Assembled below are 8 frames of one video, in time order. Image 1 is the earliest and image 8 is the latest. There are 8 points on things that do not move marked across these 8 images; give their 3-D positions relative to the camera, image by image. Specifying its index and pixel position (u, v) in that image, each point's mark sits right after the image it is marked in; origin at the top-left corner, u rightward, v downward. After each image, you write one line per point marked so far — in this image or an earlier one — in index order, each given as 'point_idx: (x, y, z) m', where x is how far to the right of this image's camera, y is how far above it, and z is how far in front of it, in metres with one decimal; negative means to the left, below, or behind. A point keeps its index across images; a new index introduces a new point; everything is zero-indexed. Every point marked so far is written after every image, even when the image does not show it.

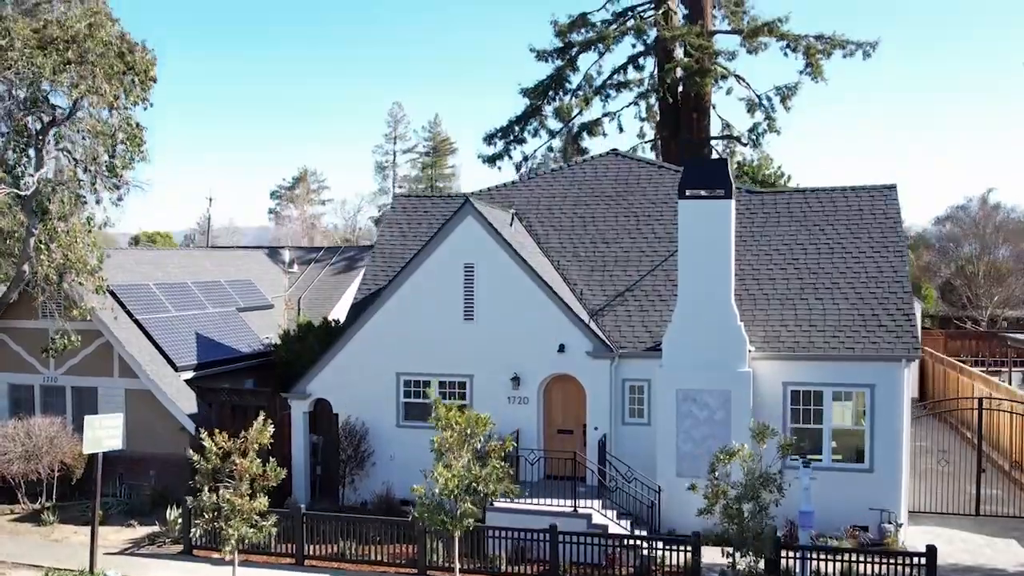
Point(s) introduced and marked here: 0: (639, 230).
0: (+1.1, +0.5, +6.8) m
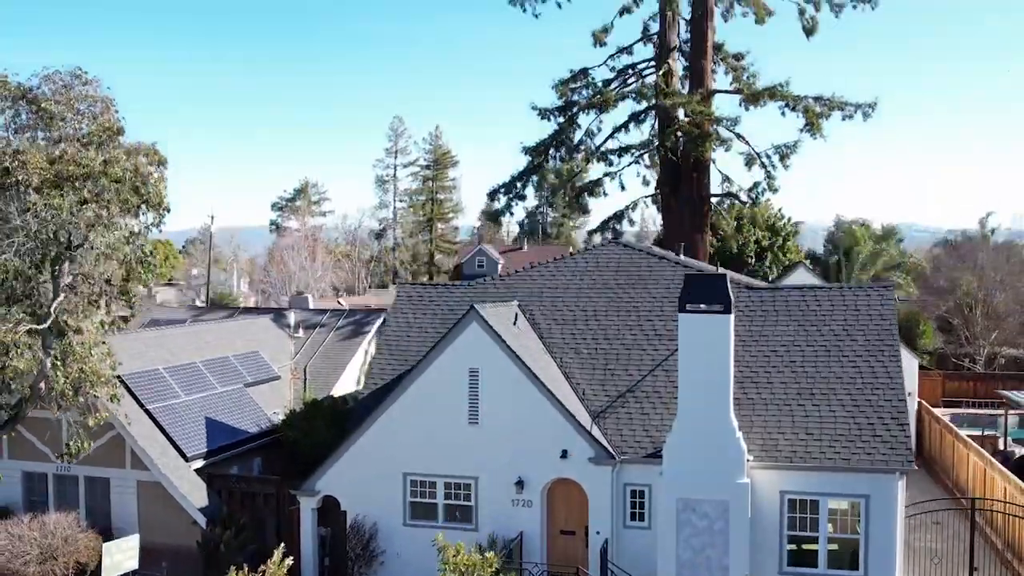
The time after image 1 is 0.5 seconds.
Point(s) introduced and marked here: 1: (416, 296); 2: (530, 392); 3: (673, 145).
0: (+1.2, -0.3, +7.0) m
1: (-0.9, -0.1, +7.7) m
2: (+0.1, -0.8, +6.3) m
3: (+2.2, +2.0, +10.8) m
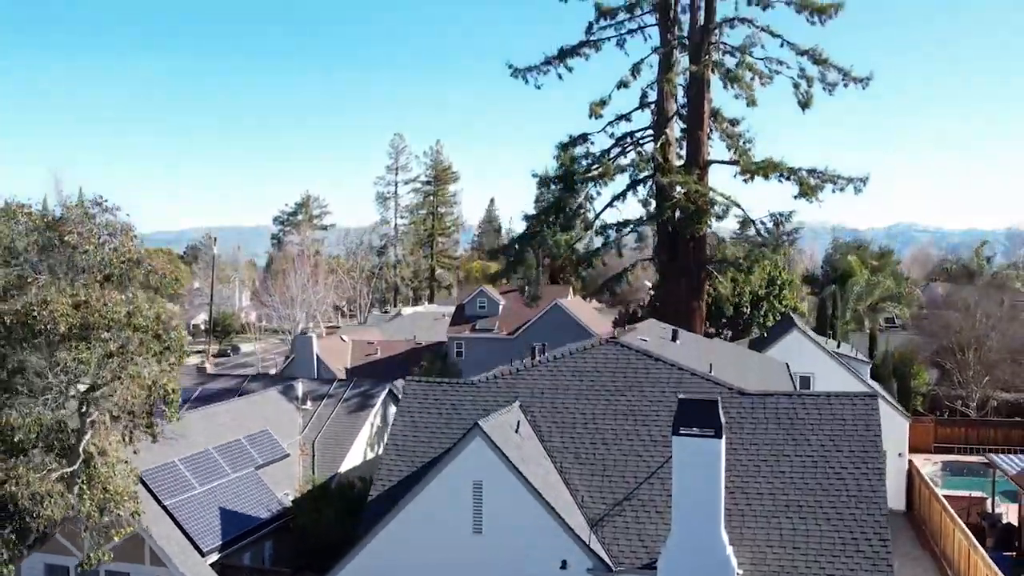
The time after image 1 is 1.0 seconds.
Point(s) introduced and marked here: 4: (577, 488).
0: (+1.2, -1.3, +7.3) m
1: (-0.9, -1.1, +8.0) m
2: (+0.2, -1.8, +6.6) m
3: (+2.3, +1.0, +11.1) m
4: (+0.6, -1.8, +7.0) m
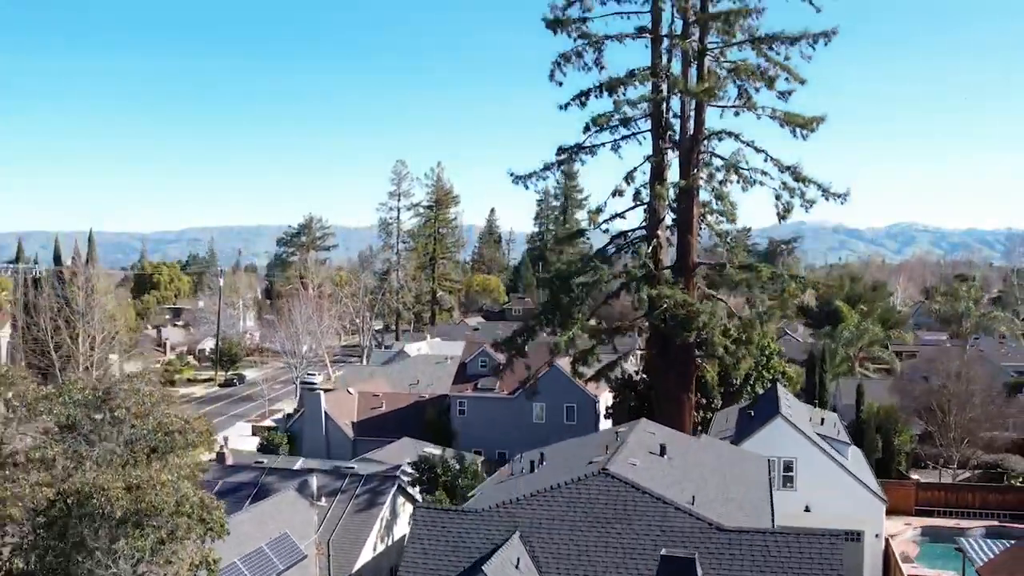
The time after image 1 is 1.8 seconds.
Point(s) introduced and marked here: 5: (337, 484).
0: (+1.2, -2.9, +8.1) m
1: (-0.9, -2.6, +8.8) m
2: (+0.2, -3.4, +7.4) m
3: (+2.3, -0.6, +11.9) m
4: (+0.6, -3.4, +7.8) m
5: (-2.7, -3.0, +12.1) m
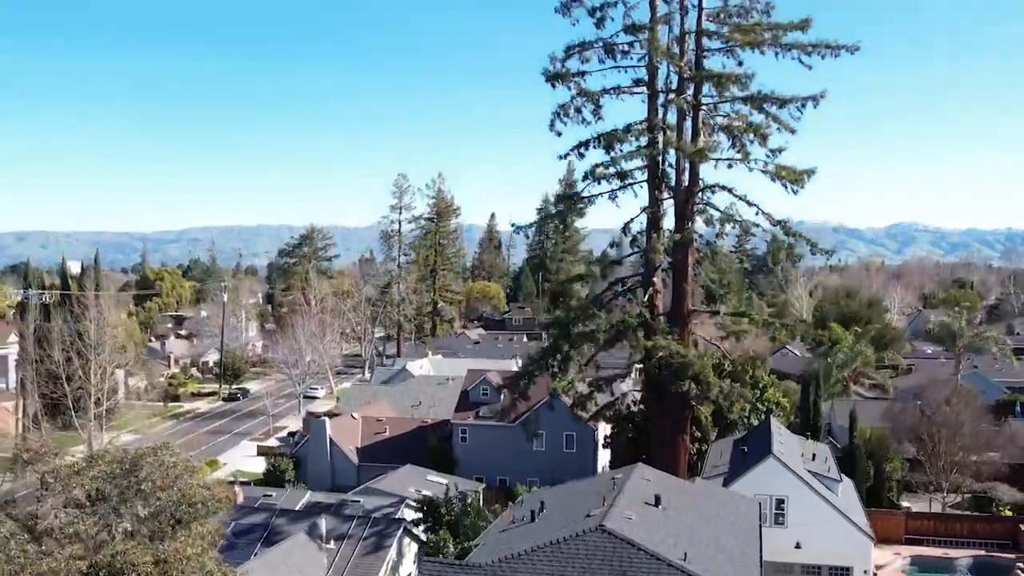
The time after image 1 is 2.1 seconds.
0: (+1.2, -3.7, +8.6) m
1: (-0.9, -3.4, +9.2) m
2: (+0.2, -4.2, +7.8) m
3: (+2.3, -1.3, +12.4) m
4: (+0.6, -4.1, +8.3) m
5: (-2.7, -3.8, +12.5) m
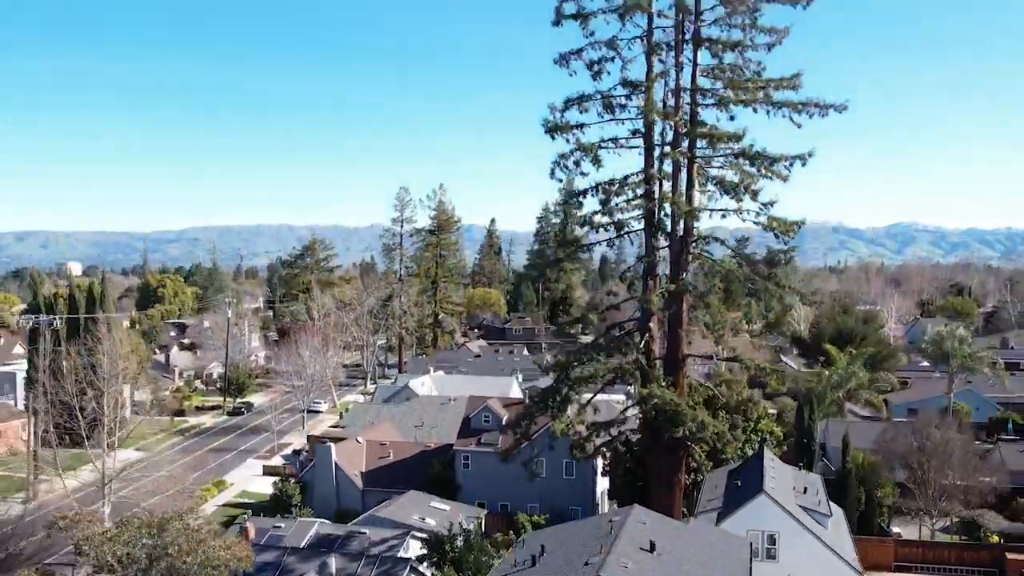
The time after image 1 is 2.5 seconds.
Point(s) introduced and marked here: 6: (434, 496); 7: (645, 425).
0: (+1.2, -4.5, +9.1) m
1: (-0.9, -4.2, +9.8) m
2: (+0.2, -5.0, +8.4) m
3: (+2.3, -2.1, +12.9) m
4: (+0.6, -4.9, +8.8) m
5: (-2.7, -4.6, +13.1) m
6: (-2.0, -5.4, +20.0) m
7: (+2.3, -2.3, +13.5) m
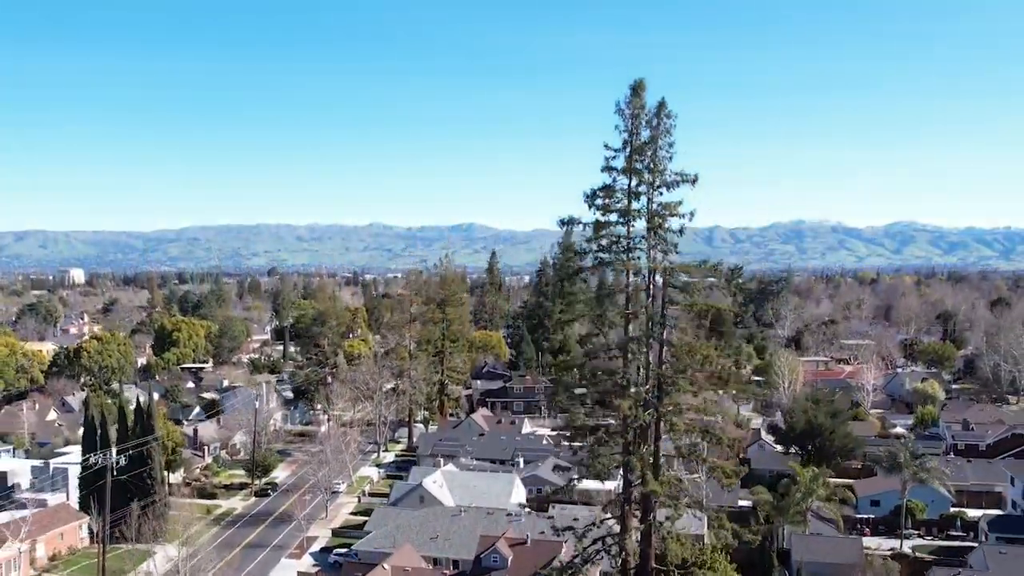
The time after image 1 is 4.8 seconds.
0: (+1.4, -9.6, +12.9) m
1: (-0.7, -9.3, +13.6) m
2: (+0.4, -10.1, +12.2) m
3: (+2.5, -7.3, +16.8) m
4: (+0.8, -10.1, +12.7) m
5: (-2.5, -9.7, +16.9) m
6: (-1.9, -10.5, +23.8) m
7: (+2.5, -7.4, +17.3) m
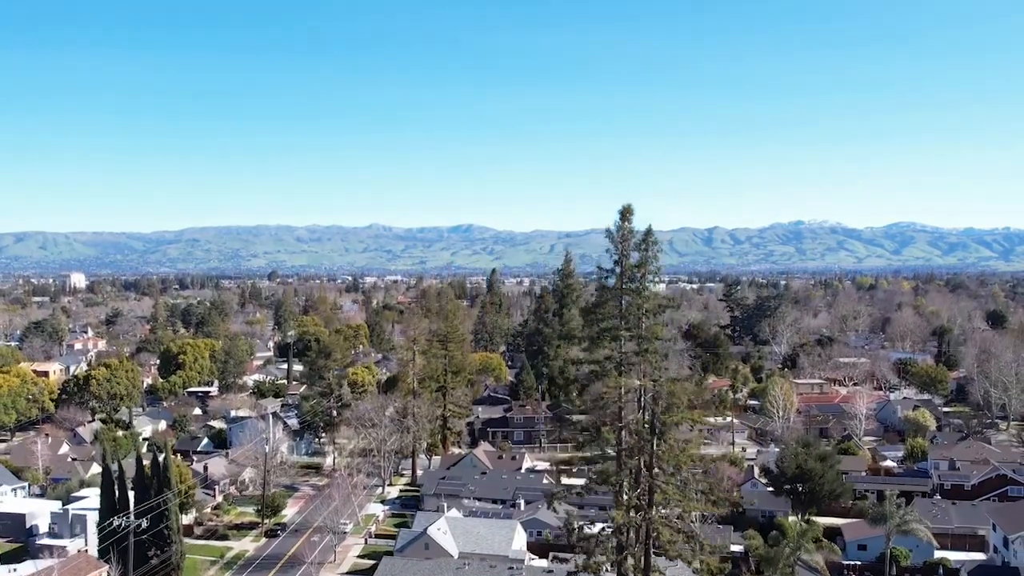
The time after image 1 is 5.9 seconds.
0: (+1.5, -12.3, +14.5) m
1: (-0.7, -12.0, +15.1) m
2: (+0.4, -12.8, +13.7) m
3: (+2.5, -9.9, +18.3) m
4: (+0.9, -12.7, +14.2) m
5: (-2.5, -12.4, +18.4) m
6: (-1.8, -13.2, +25.4) m
7: (+2.5, -10.1, +18.8) m
